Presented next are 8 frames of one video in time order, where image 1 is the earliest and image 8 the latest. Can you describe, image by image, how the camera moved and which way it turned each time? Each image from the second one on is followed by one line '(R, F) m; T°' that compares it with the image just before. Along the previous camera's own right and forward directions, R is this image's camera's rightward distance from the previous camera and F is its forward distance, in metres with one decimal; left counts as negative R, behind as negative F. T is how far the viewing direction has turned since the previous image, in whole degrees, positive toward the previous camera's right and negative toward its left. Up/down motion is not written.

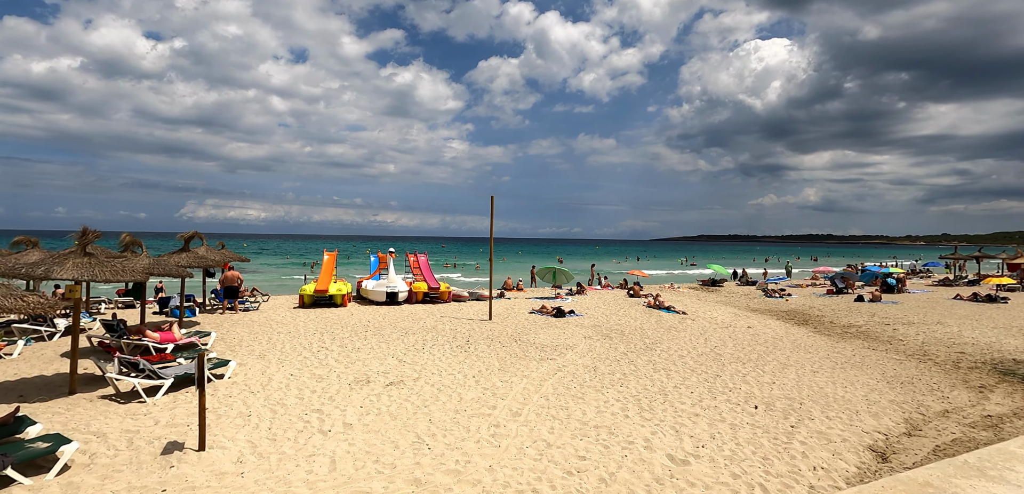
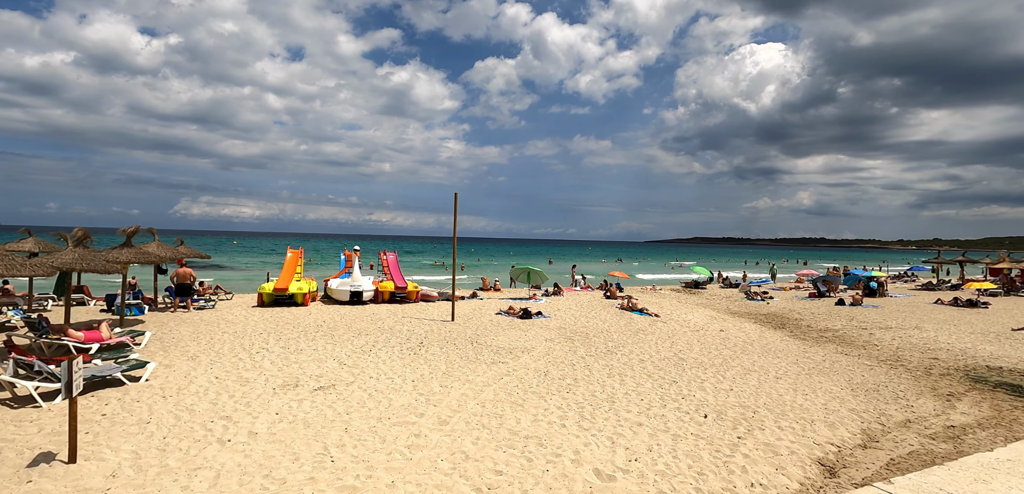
(+0.9, +0.5) m; +1°
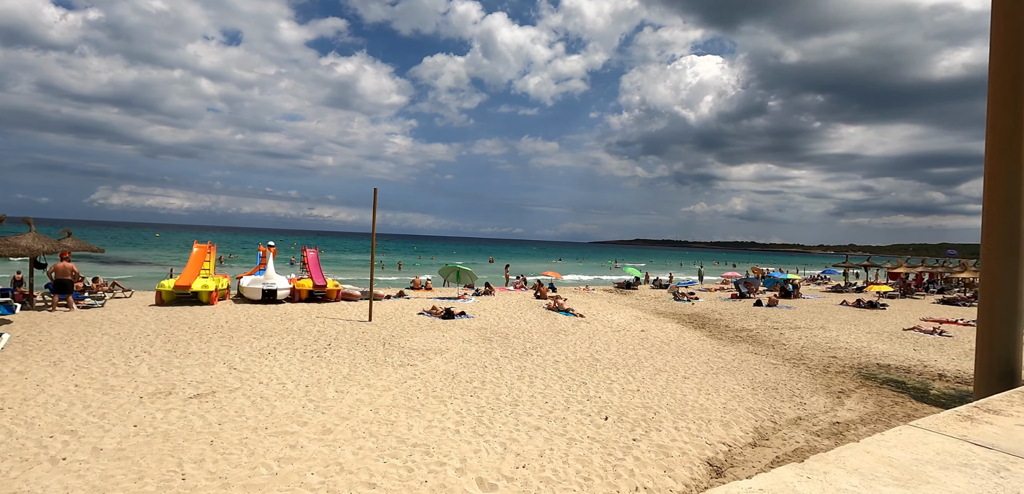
(+0.7, +0.2) m; +6°
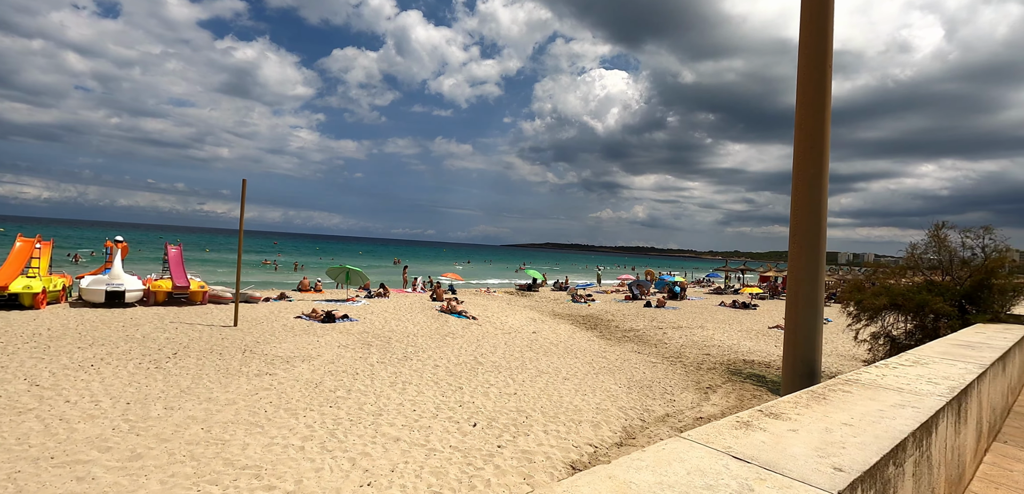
(+0.7, +0.4) m; +10°
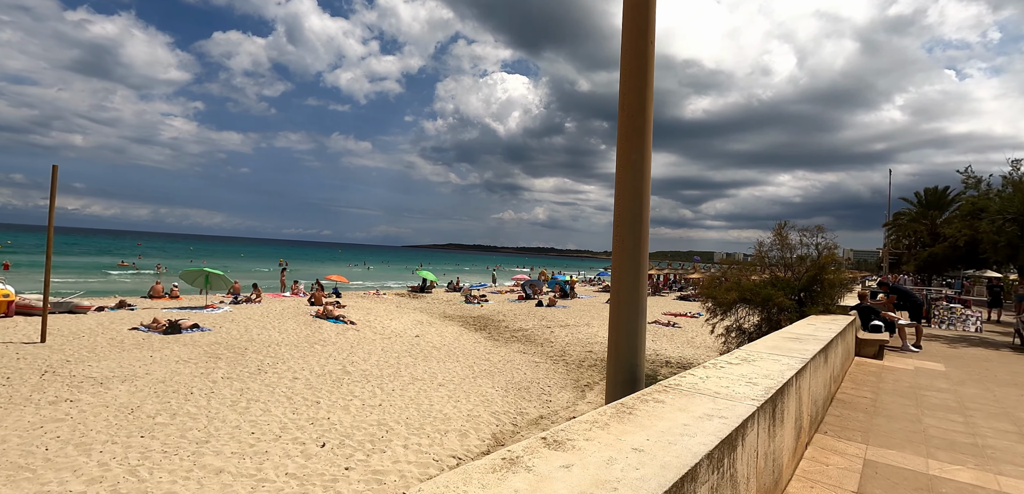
(+0.6, +0.5) m; +11°
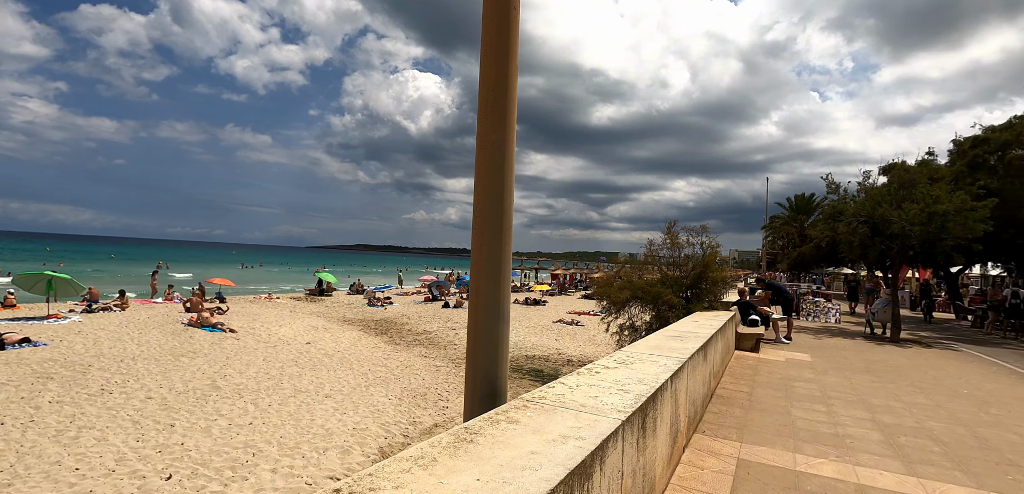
(+0.3, +0.4) m; +10°
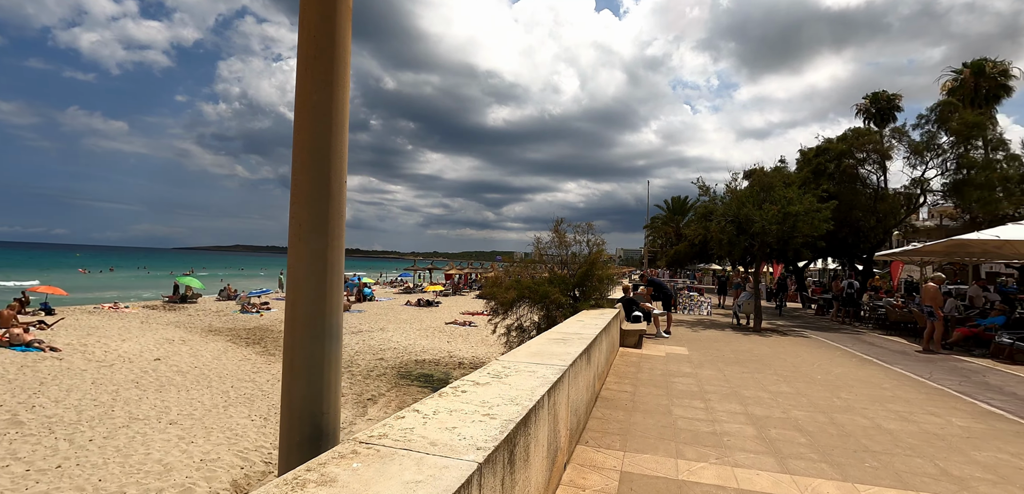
(+0.2, +0.5) m; +12°
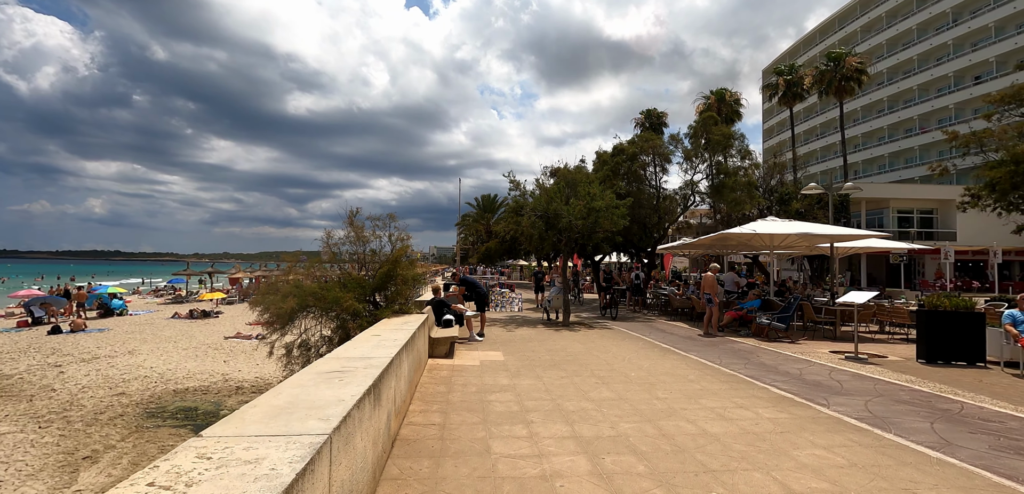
(+0.3, +1.1) m; +21°
